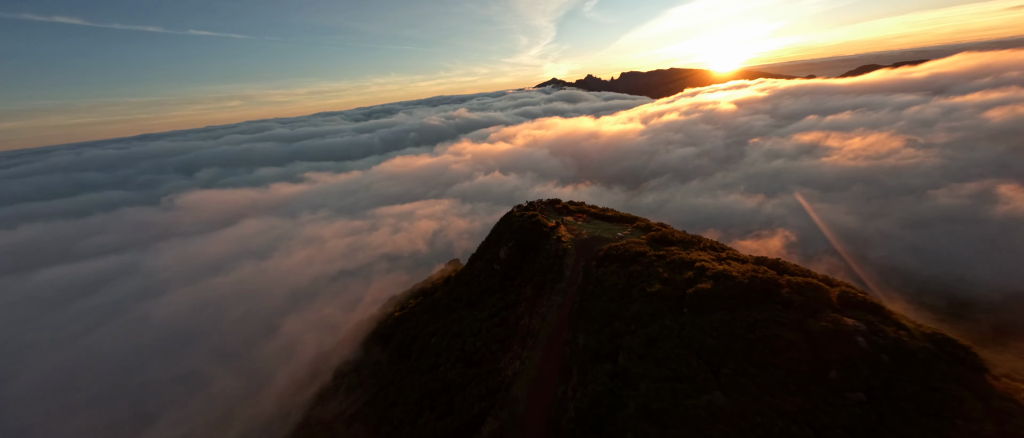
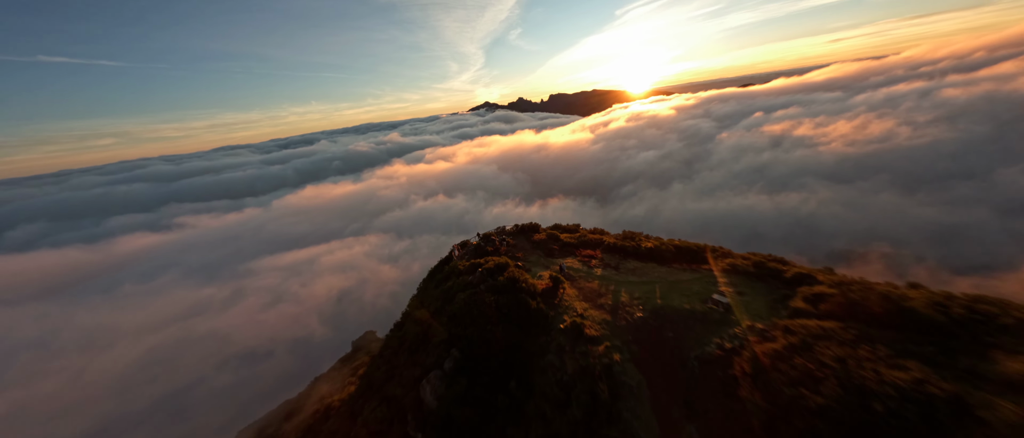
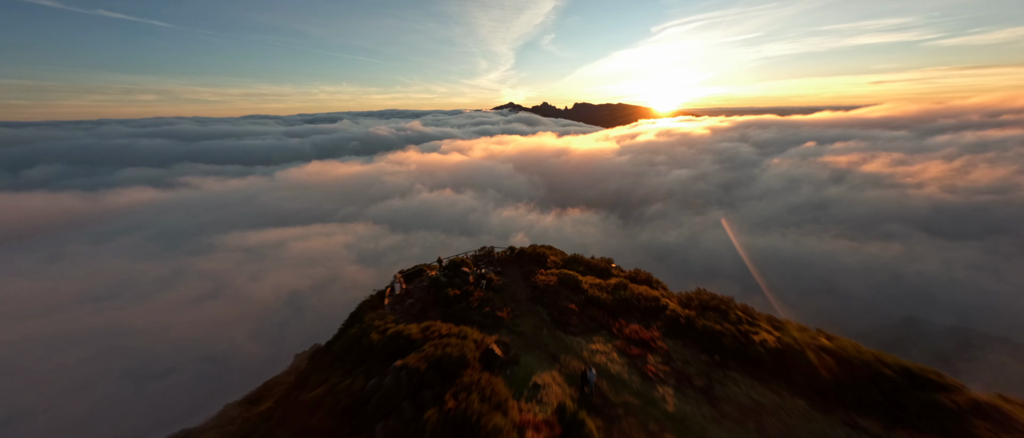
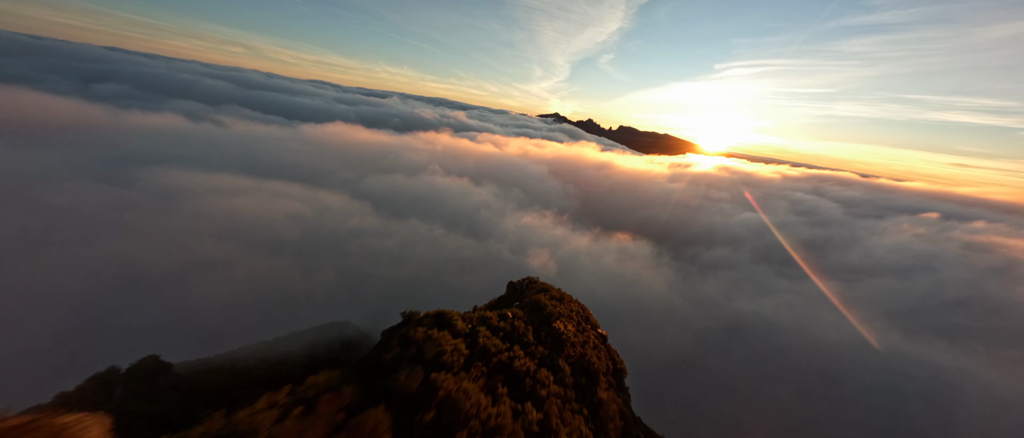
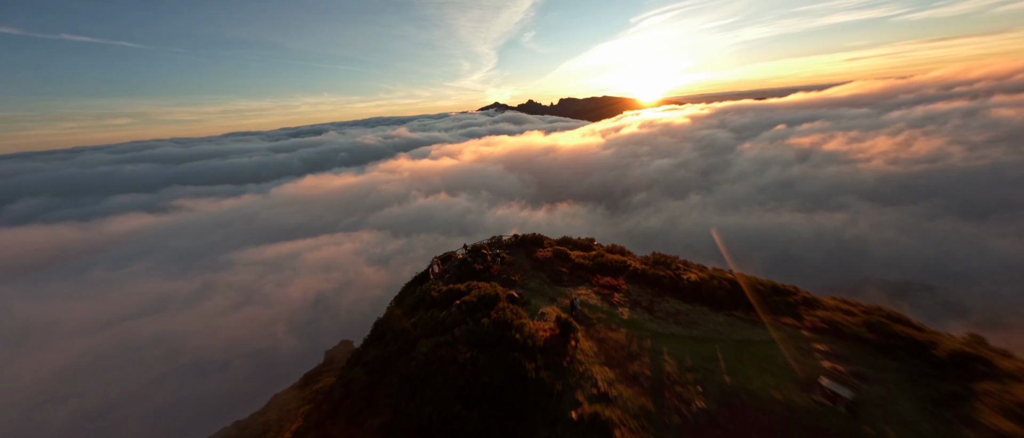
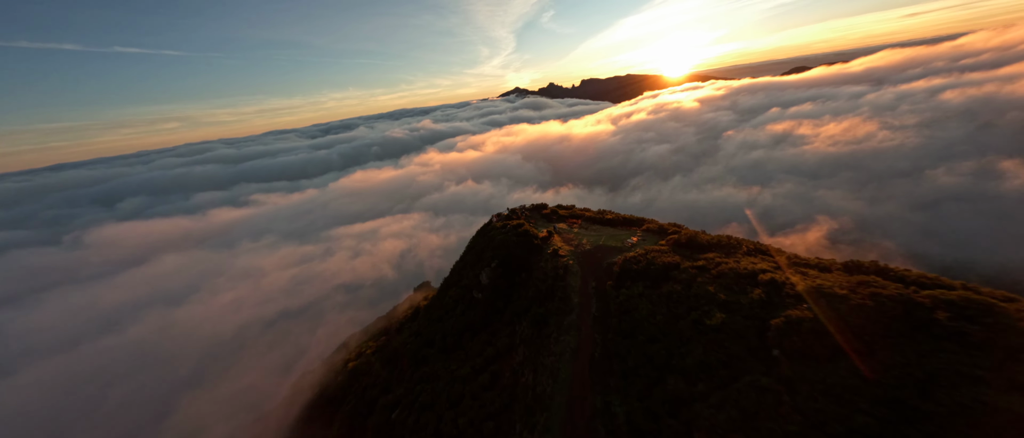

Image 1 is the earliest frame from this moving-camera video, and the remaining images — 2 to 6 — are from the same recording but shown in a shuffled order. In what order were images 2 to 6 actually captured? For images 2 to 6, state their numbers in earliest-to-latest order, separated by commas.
6, 2, 5, 3, 4
